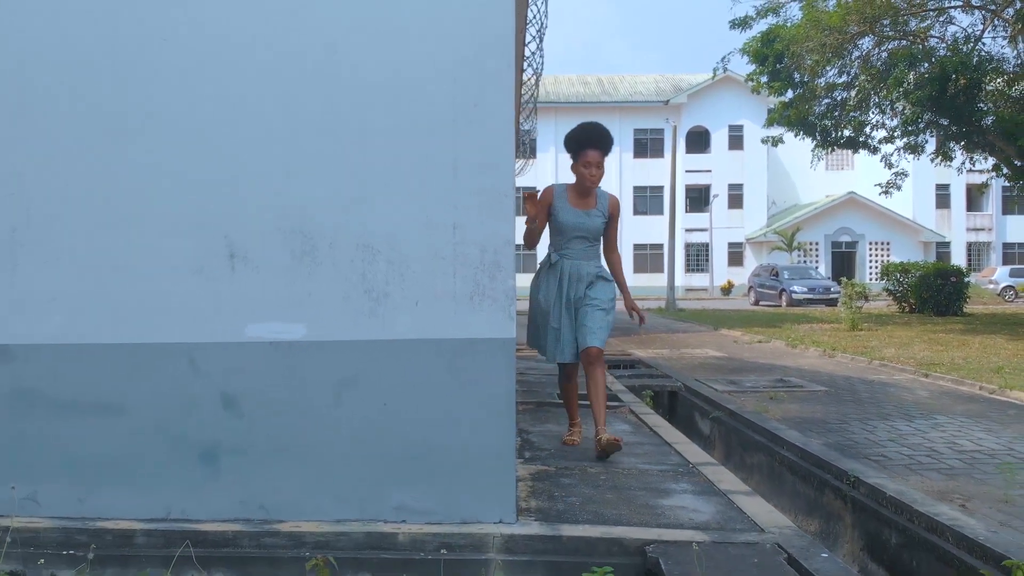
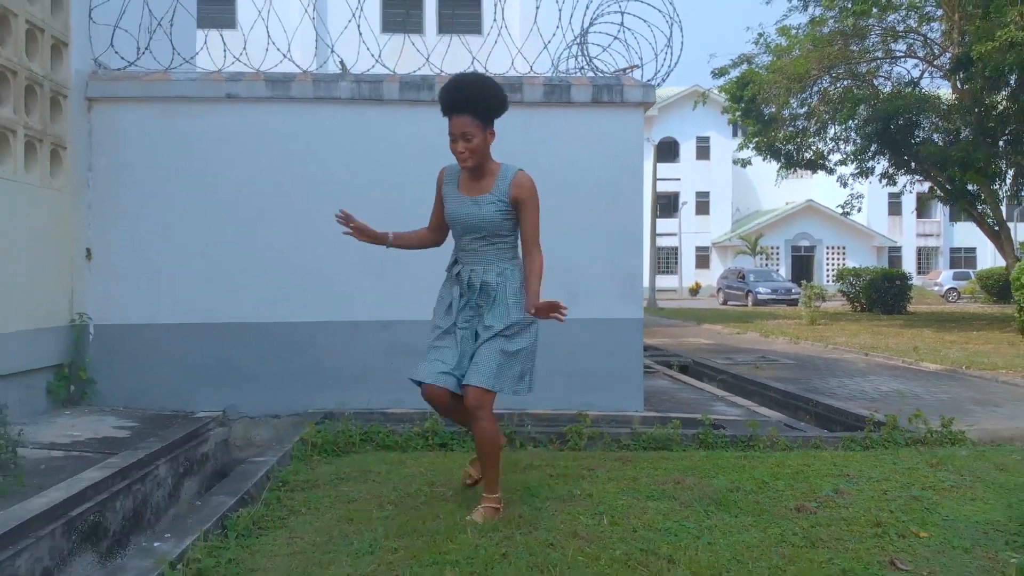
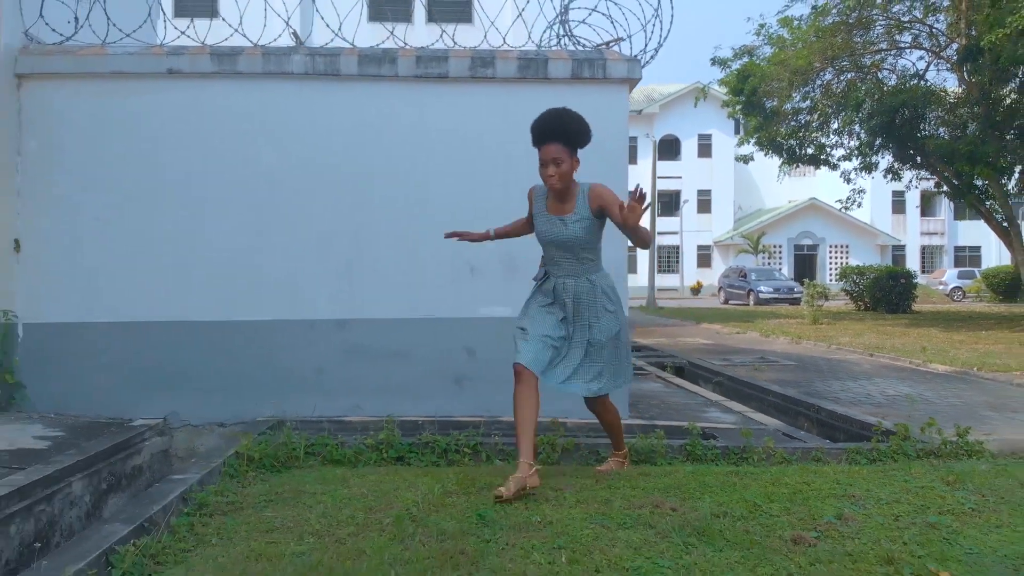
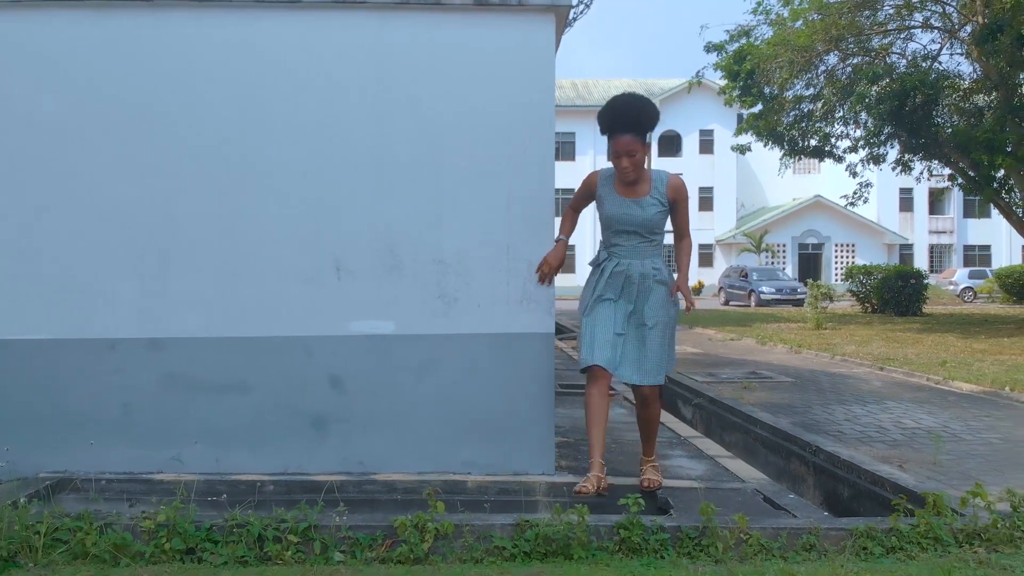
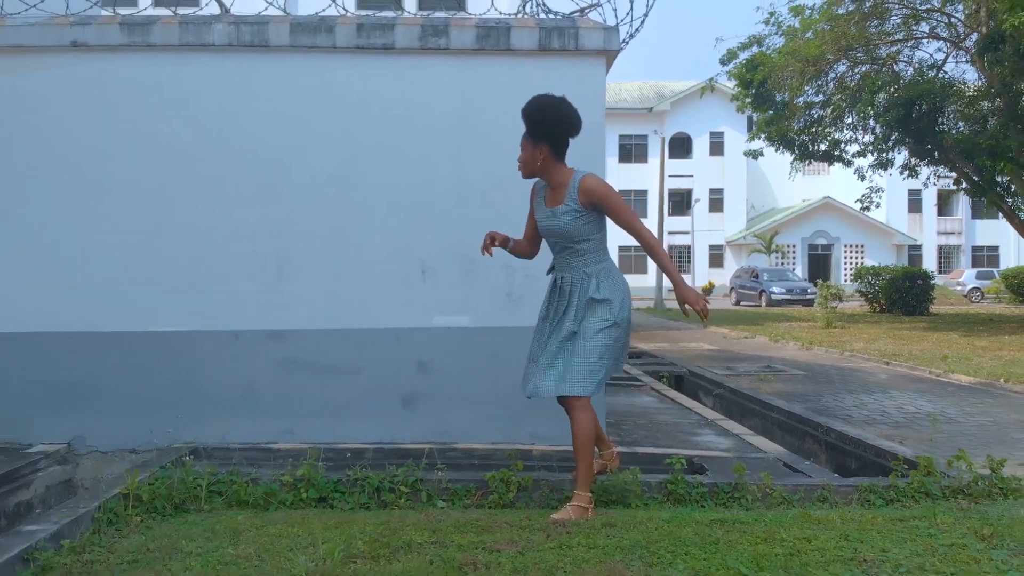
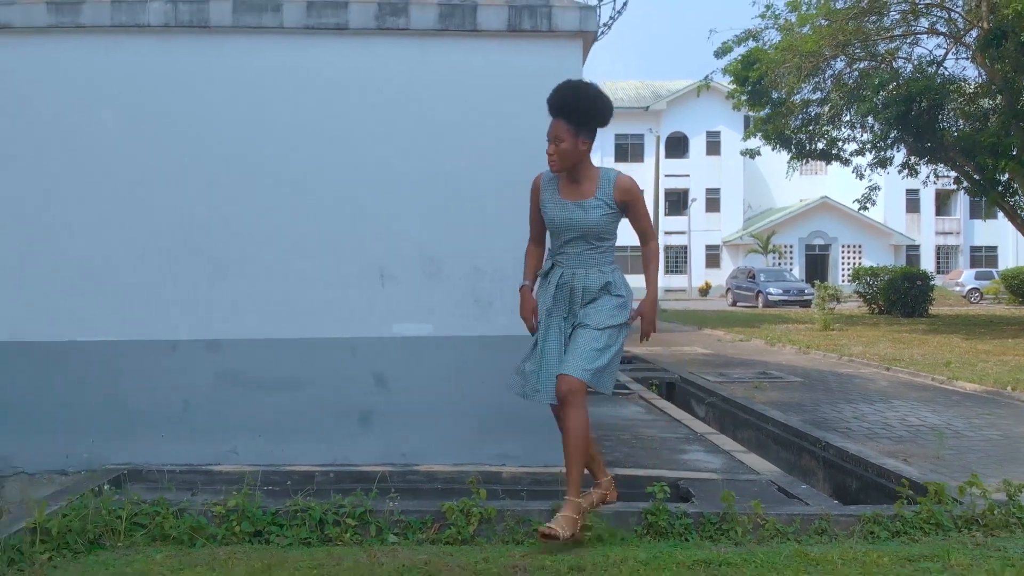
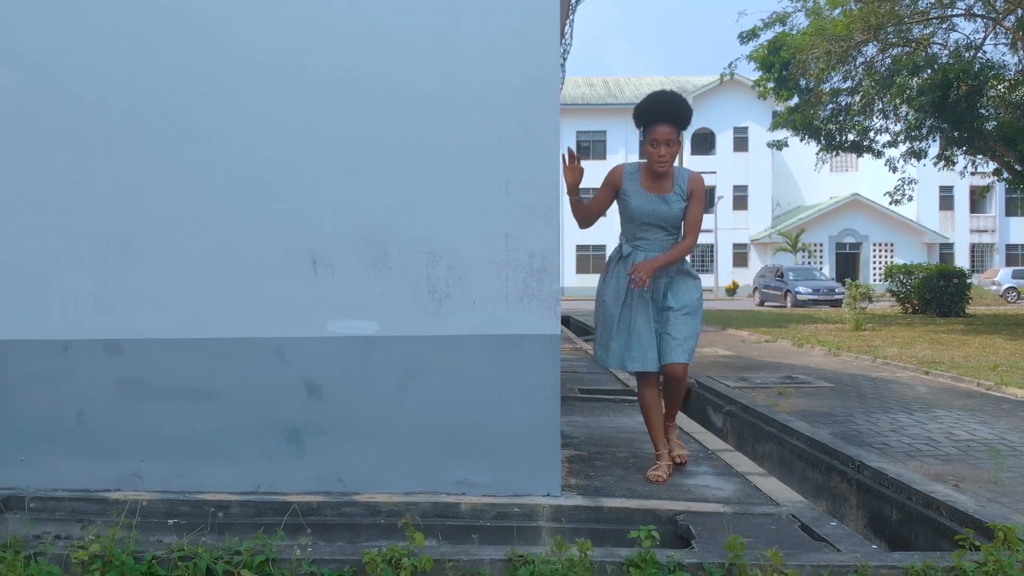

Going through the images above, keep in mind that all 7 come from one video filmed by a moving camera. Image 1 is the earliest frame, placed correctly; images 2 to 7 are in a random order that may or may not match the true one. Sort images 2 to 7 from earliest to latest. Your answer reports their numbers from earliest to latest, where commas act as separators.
7, 4, 6, 5, 3, 2
